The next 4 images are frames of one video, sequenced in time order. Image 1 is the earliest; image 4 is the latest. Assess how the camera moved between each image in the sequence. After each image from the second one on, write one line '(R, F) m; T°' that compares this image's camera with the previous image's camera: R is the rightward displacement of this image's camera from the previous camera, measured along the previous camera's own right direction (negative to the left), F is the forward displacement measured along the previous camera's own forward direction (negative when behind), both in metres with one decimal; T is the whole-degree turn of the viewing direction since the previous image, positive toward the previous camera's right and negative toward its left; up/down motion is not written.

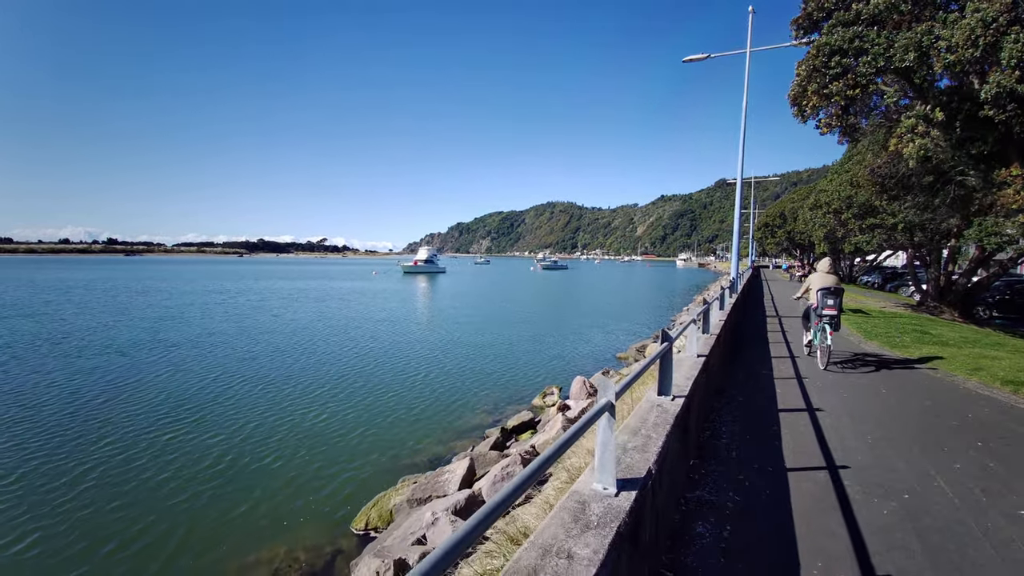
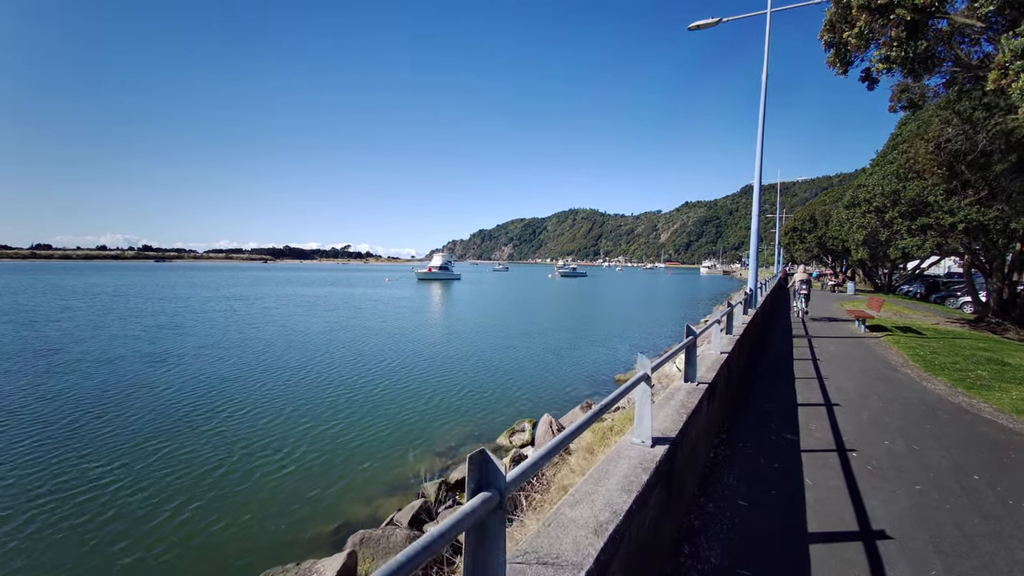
(+1.3, +2.5) m; -3°
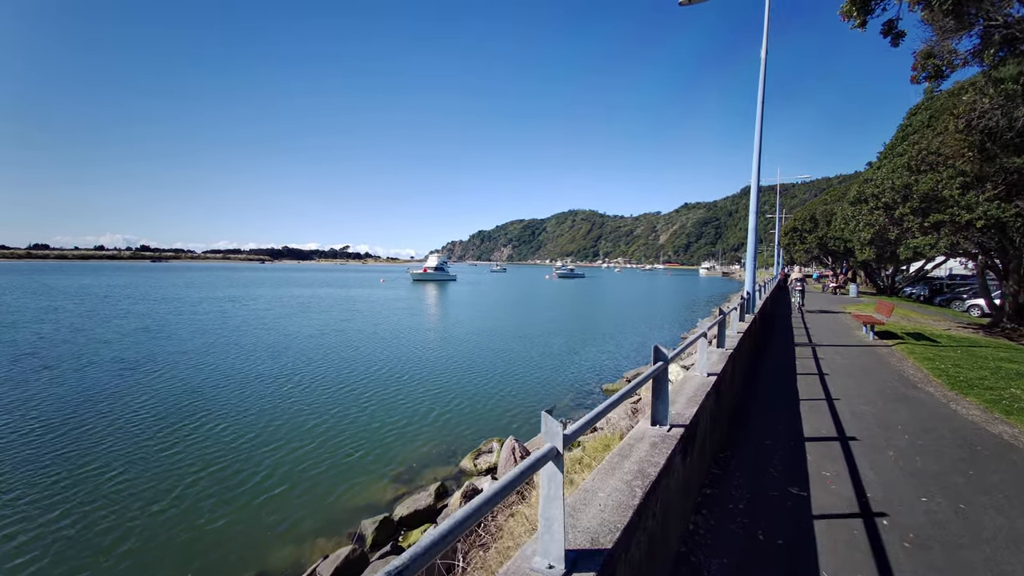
(+0.6, +1.2) m; 0°
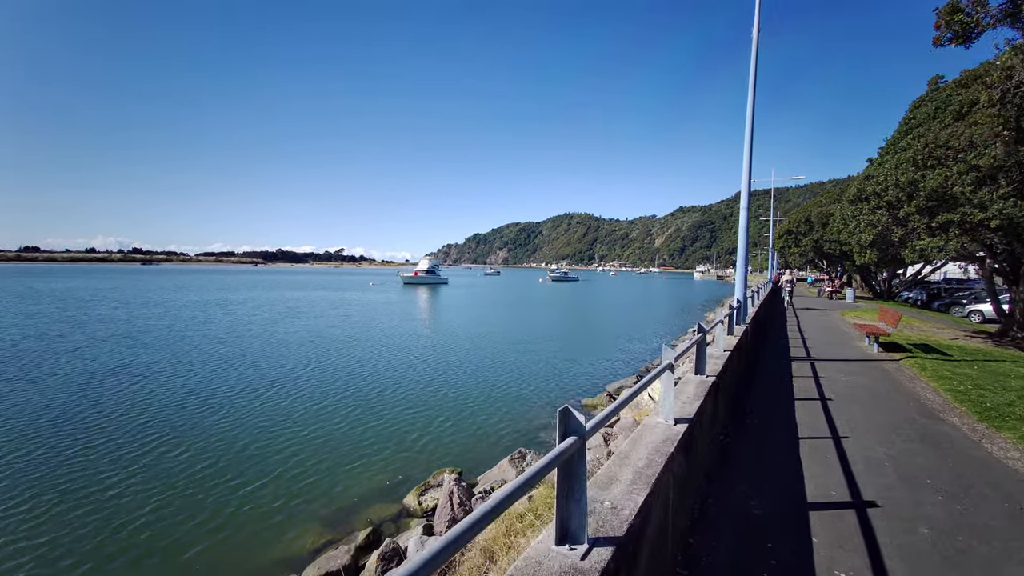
(+0.7, +1.3) m; 0°
